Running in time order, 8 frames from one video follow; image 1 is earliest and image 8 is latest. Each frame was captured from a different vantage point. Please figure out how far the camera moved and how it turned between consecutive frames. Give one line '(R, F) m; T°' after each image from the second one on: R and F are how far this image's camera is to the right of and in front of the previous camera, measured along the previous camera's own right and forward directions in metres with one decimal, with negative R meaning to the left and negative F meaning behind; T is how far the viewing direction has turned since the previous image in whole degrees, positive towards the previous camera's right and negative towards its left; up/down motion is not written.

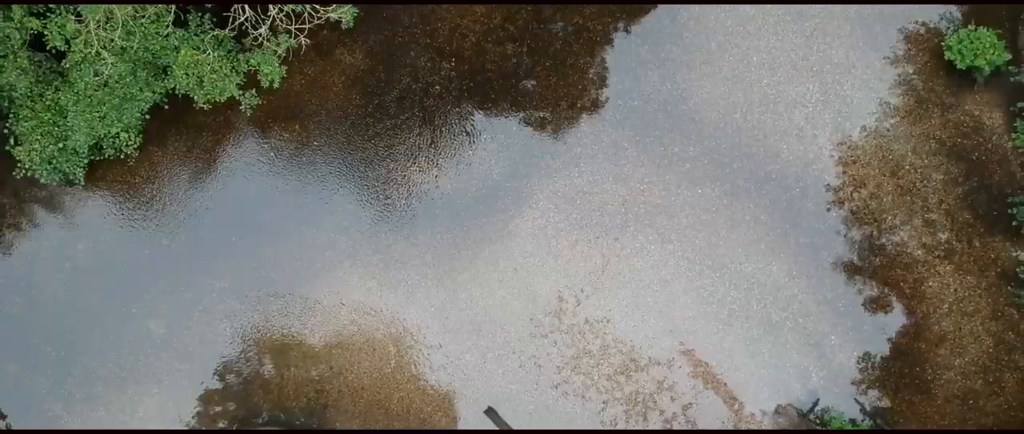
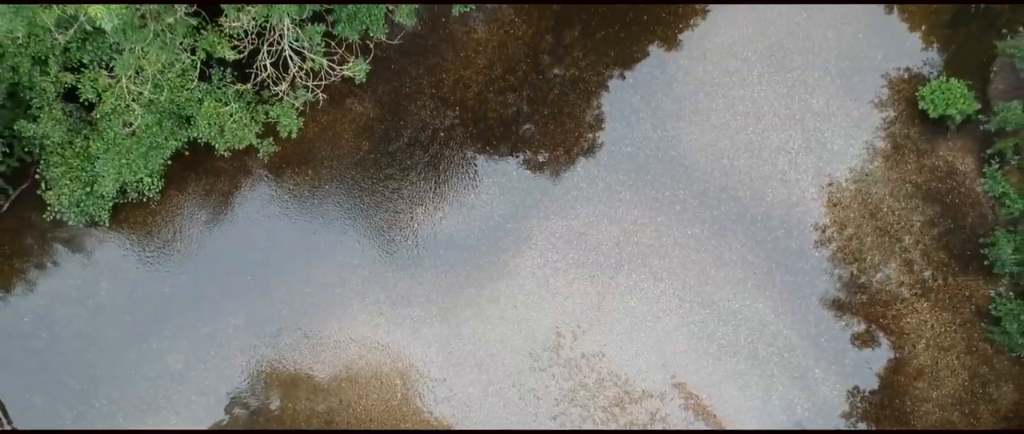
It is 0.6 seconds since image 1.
(0.0, -0.7) m; 0°
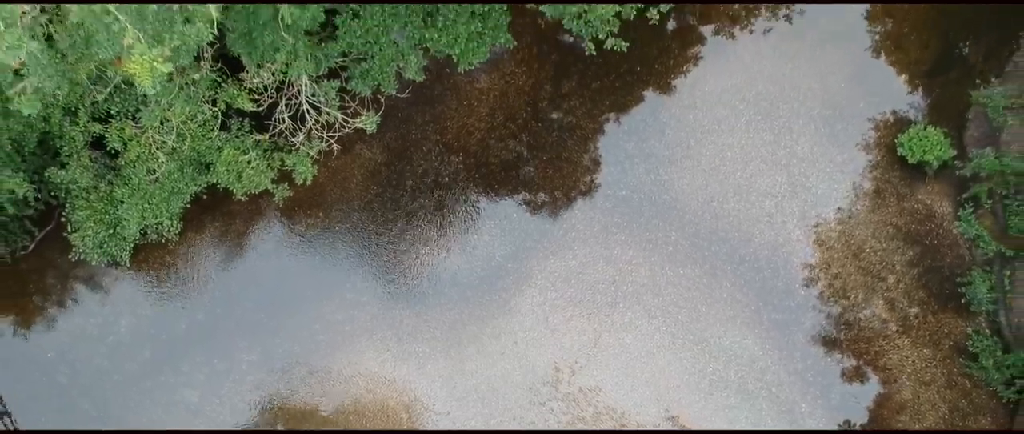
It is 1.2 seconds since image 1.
(0.0, -0.6) m; 0°
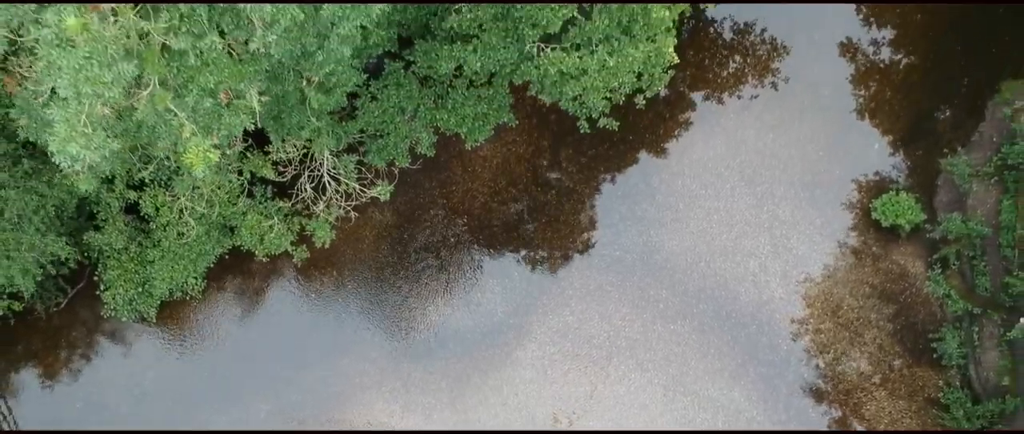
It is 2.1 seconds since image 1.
(0.0, -0.9) m; 0°
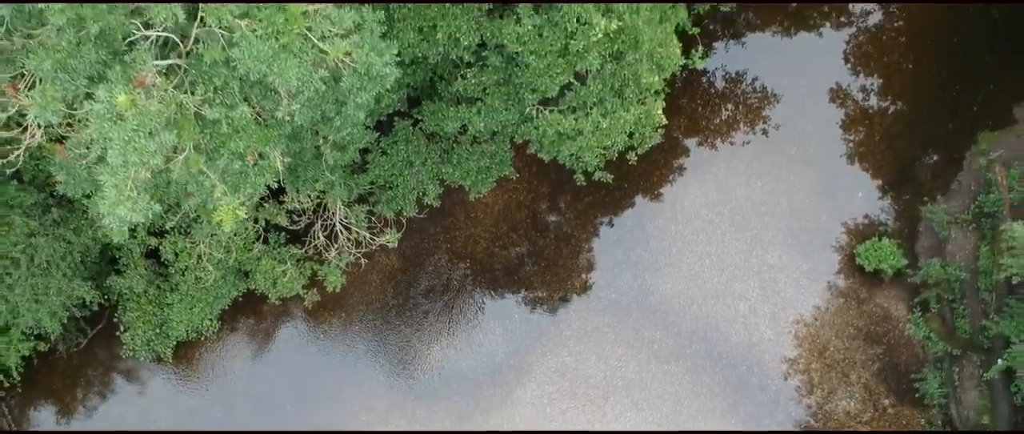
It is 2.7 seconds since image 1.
(0.0, -0.7) m; 0°
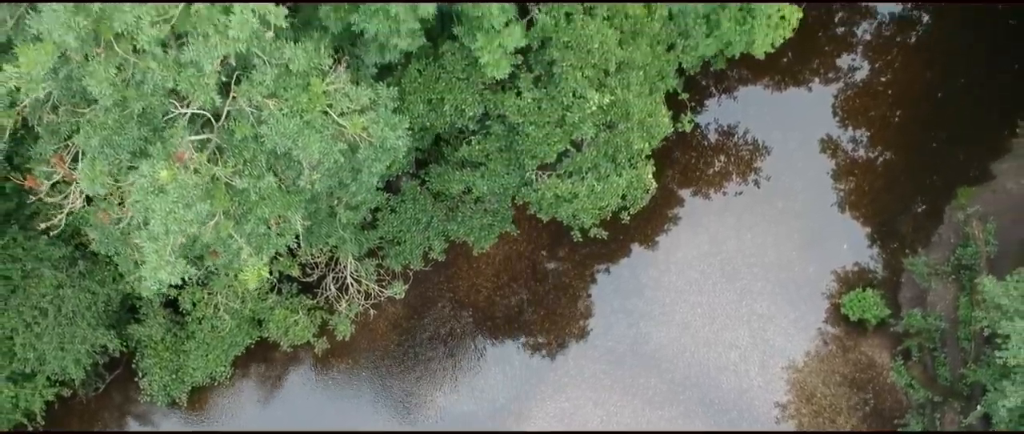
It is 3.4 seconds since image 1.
(0.0, -0.7) m; 0°
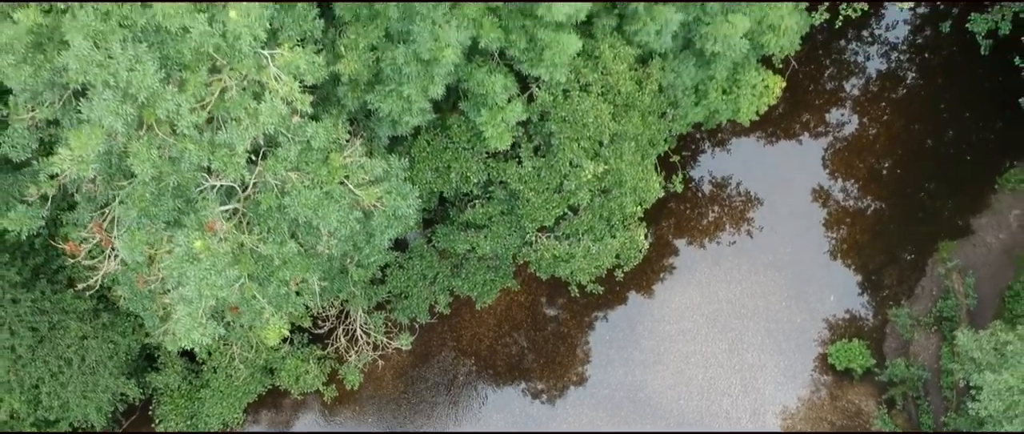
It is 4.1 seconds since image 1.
(0.0, -0.7) m; 0°
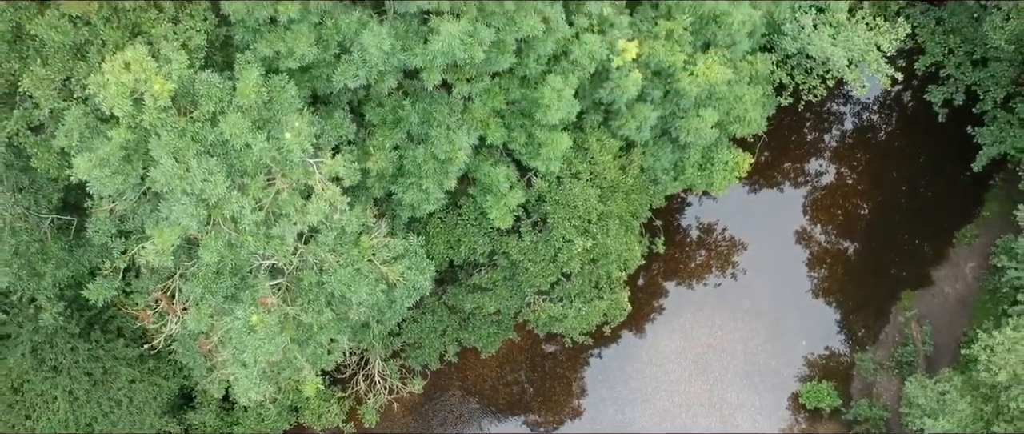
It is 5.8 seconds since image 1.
(0.0, -1.6) m; 0°
